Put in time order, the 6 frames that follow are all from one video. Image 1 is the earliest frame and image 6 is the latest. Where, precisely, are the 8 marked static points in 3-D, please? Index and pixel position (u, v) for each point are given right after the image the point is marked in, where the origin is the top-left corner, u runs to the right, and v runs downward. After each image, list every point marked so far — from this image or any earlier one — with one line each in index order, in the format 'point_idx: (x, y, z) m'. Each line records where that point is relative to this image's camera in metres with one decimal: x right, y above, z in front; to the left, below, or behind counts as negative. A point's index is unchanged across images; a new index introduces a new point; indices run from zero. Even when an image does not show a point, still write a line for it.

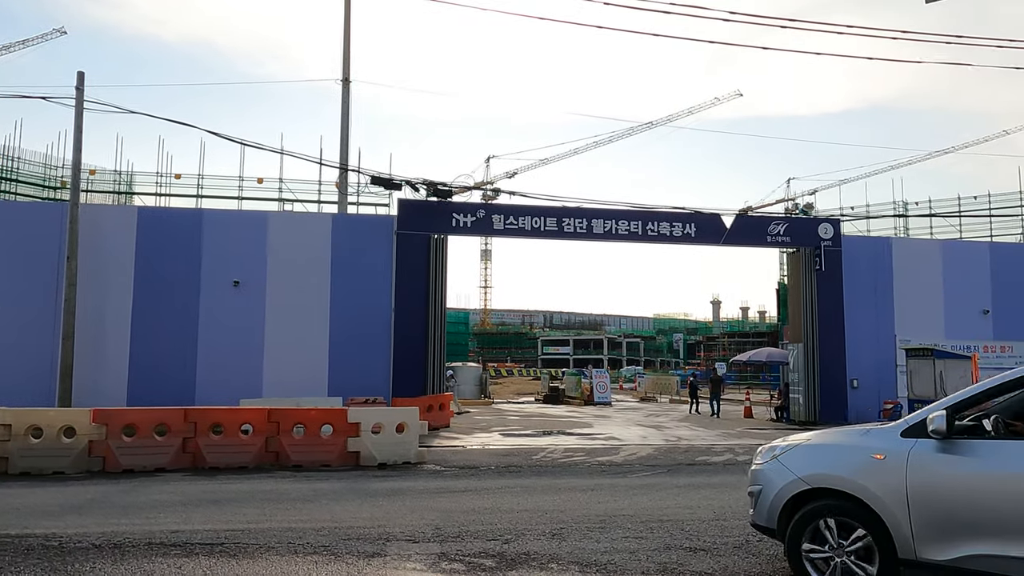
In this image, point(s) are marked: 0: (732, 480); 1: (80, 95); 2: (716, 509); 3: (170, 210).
0: (+2.8, -2.5, +9.8) m
1: (-10.4, +4.6, +18.4) m
2: (+2.0, -2.1, +7.4) m
3: (-8.7, +2.0, +19.6) m
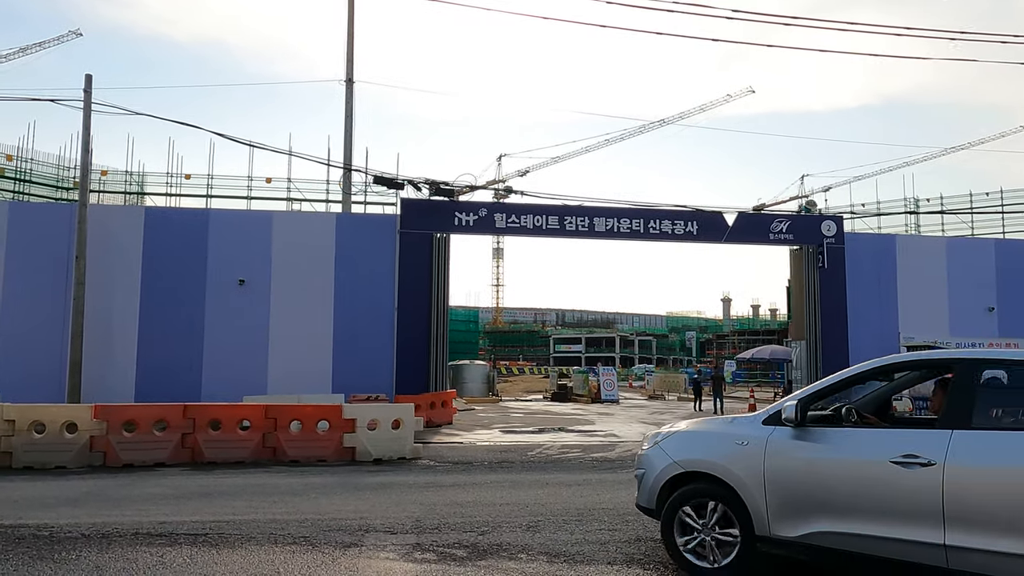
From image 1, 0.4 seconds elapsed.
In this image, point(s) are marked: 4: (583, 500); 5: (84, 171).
0: (+2.6, -2.5, +9.9) m
1: (-10.4, +4.7, +18.8) m
2: (+1.8, -2.1, +7.5) m
3: (-8.7, +2.0, +19.9) m
4: (+0.7, -2.1, +7.8) m
5: (-10.3, +2.8, +18.4) m
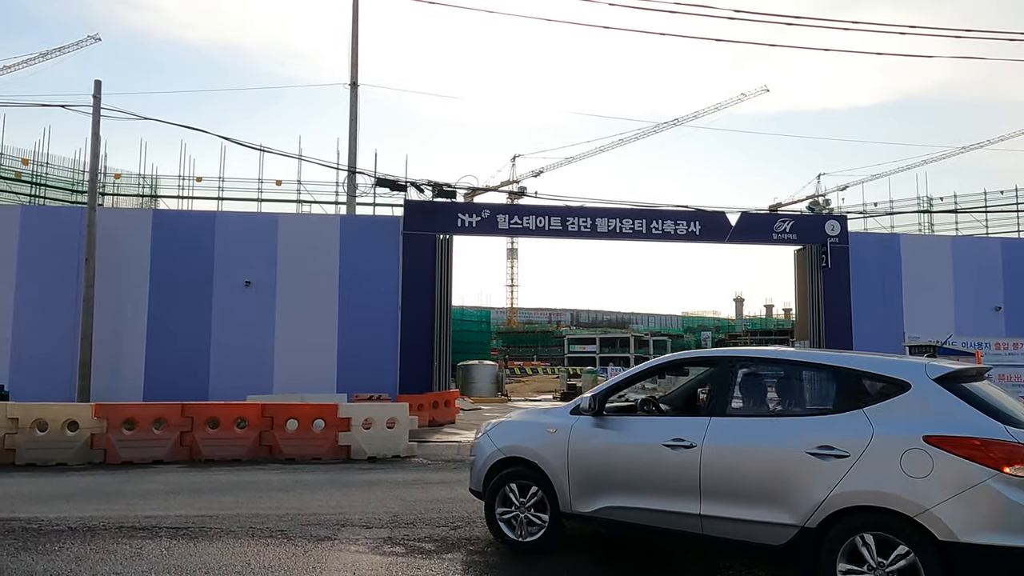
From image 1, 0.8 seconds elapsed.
0: (+2.5, -2.5, +10.0) m
1: (-10.4, +4.6, +19.1) m
2: (+1.6, -2.1, +7.6) m
3: (-8.7, +2.0, +20.2) m
4: (+0.5, -2.2, +7.9) m
5: (-10.3, +2.8, +18.8) m
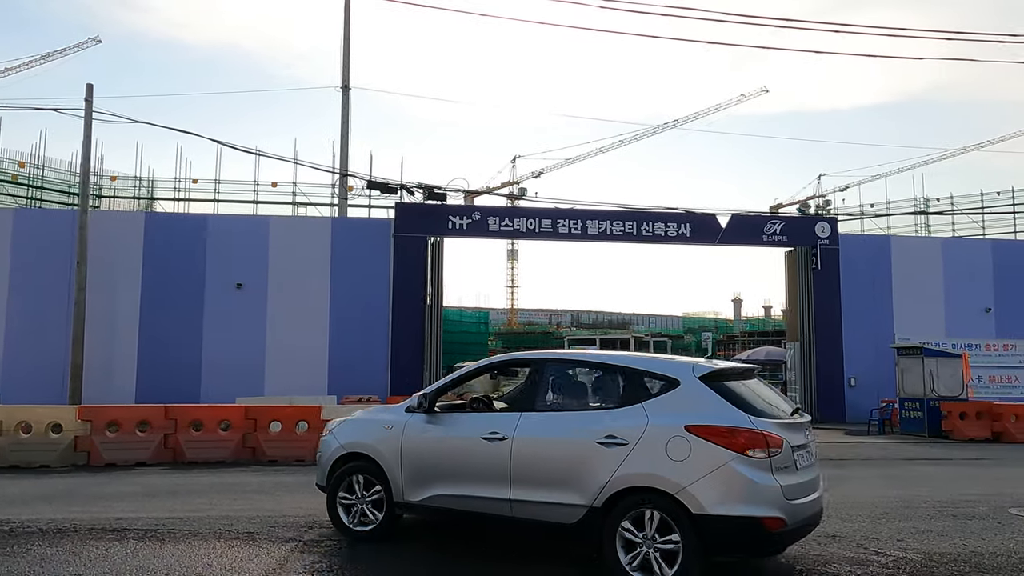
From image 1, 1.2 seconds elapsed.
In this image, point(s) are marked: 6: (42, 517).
0: (+2.2, -2.5, +10.1) m
1: (-10.6, +4.6, +19.2) m
2: (+1.3, -2.2, +7.7) m
3: (-8.9, +1.9, +20.3) m
4: (+0.2, -2.2, +8.0) m
5: (-10.5, +2.7, +18.9) m
6: (-4.2, -2.0, +6.8) m
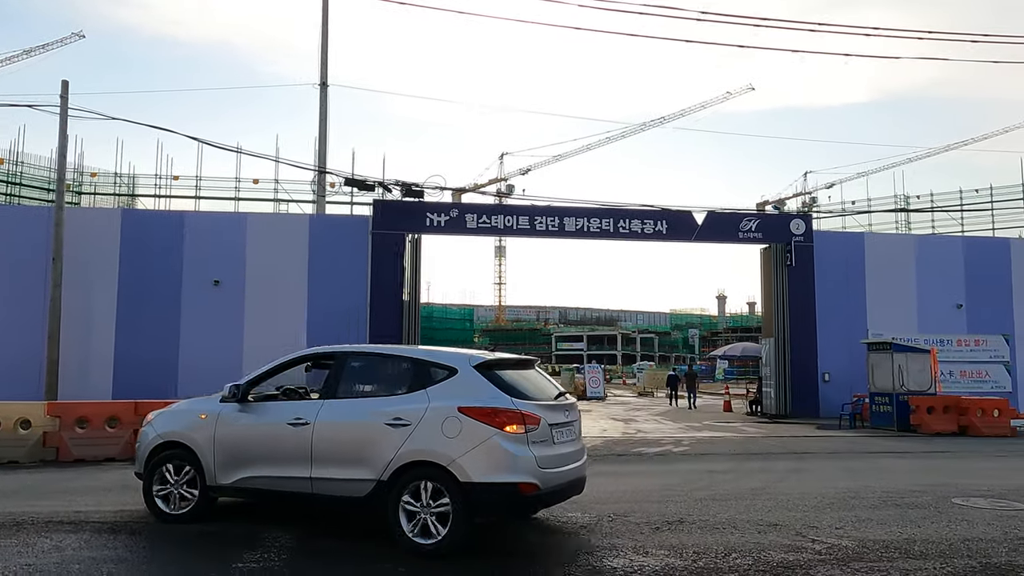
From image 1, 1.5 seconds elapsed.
0: (+1.7, -2.4, +10.3) m
1: (-11.2, +4.6, +19.2) m
2: (+0.9, -2.1, +7.9) m
3: (-9.5, +2.0, +20.3) m
4: (-0.2, -2.2, +8.1) m
5: (-11.1, +2.8, +18.9) m
6: (-4.6, -2.0, +6.9) m
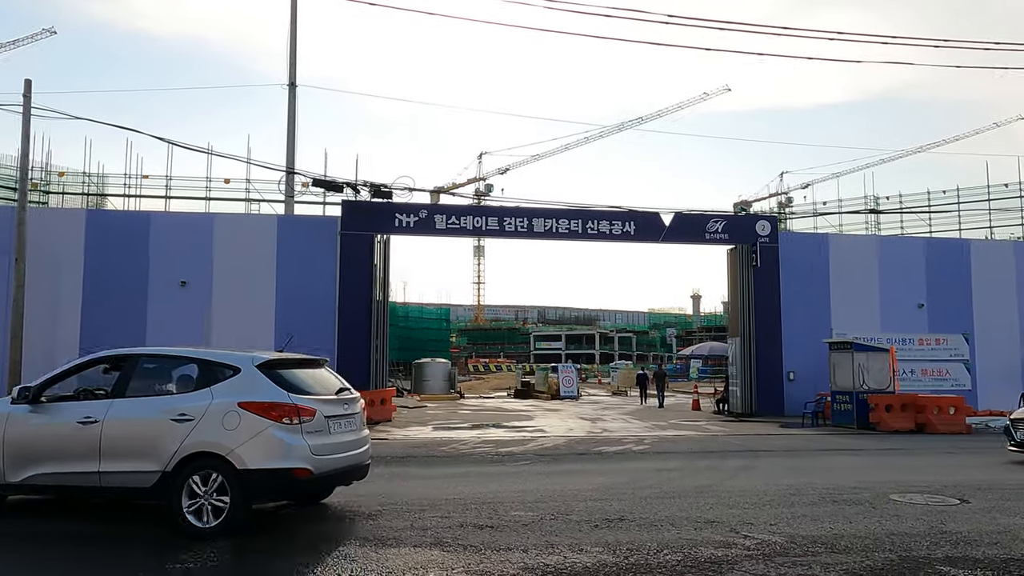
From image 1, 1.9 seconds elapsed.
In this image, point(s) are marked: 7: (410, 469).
0: (+1.1, -2.5, +10.5) m
1: (-12.0, +4.6, +19.0) m
2: (+0.3, -2.1, +8.0) m
3: (-10.4, +2.0, +20.2) m
4: (-0.7, -2.2, +8.3) m
5: (-11.9, +2.8, +18.7) m
6: (-5.1, -2.0, +6.9) m
7: (-1.4, -2.4, +10.3) m
